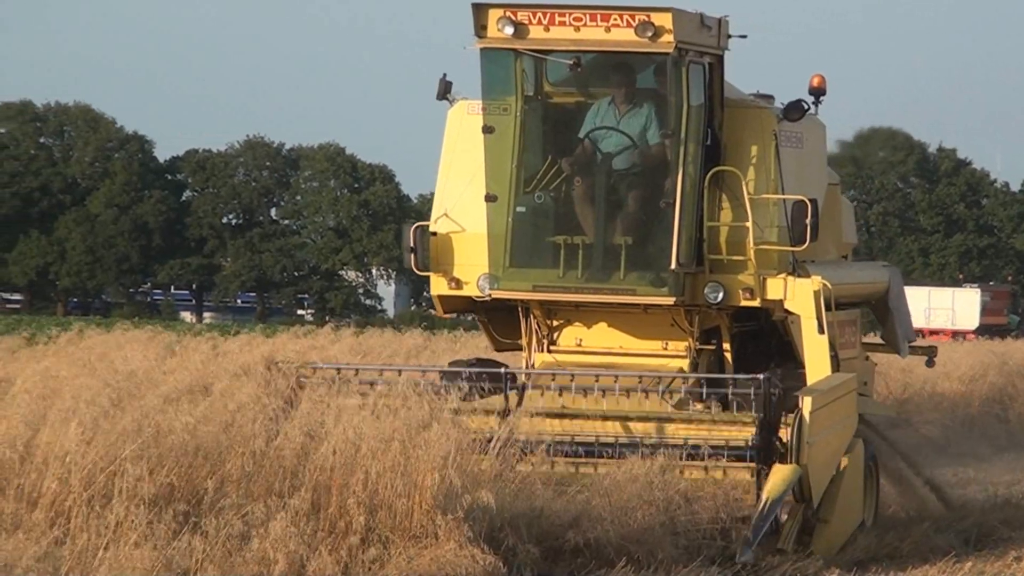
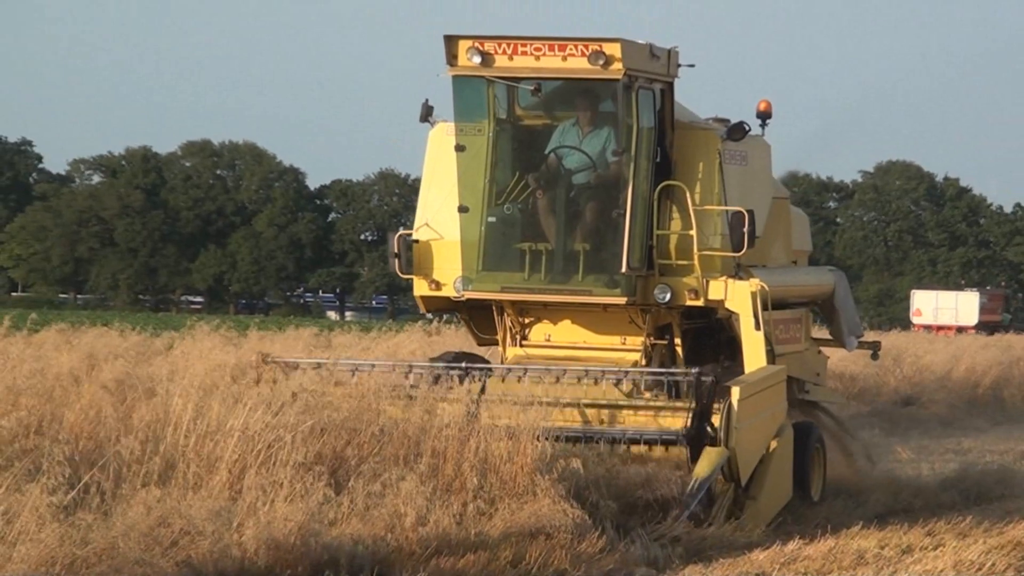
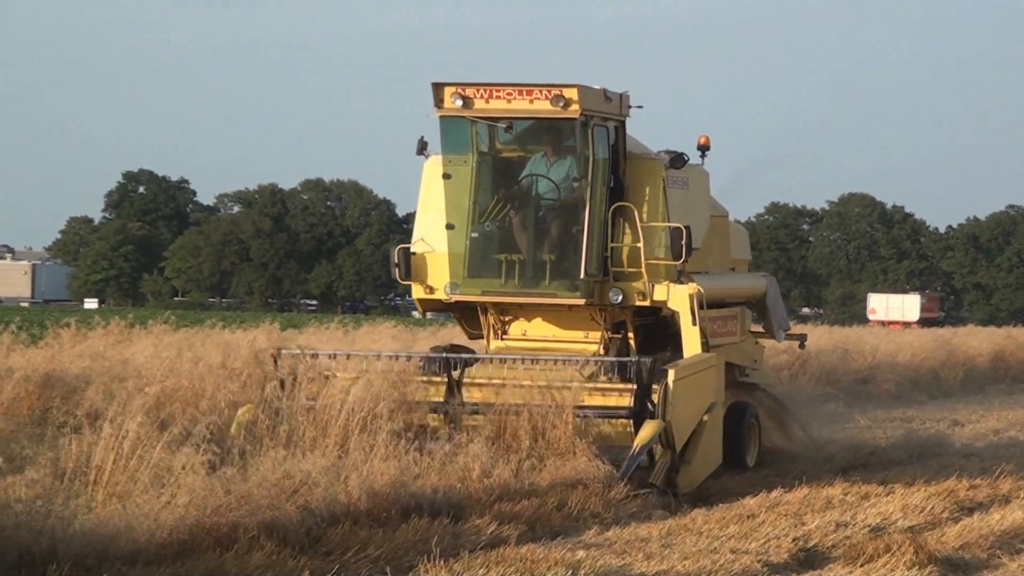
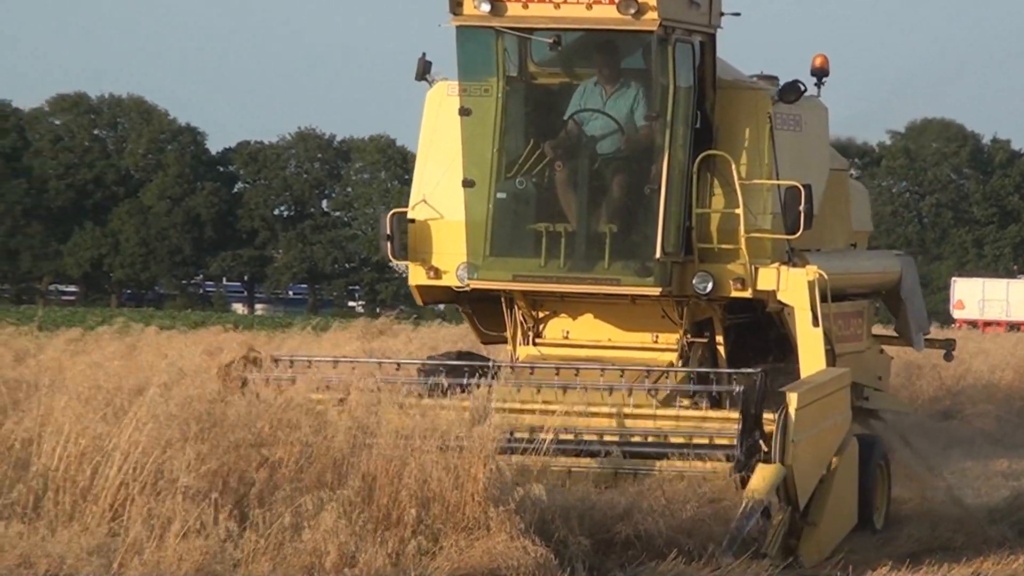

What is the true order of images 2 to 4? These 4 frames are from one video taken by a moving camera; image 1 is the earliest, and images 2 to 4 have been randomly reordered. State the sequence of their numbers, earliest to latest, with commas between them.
4, 2, 3
